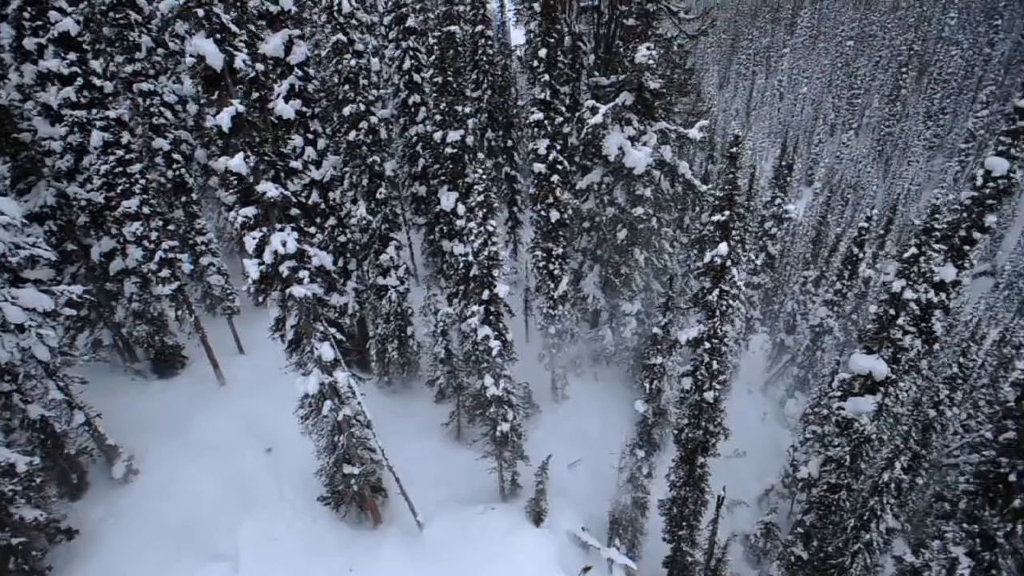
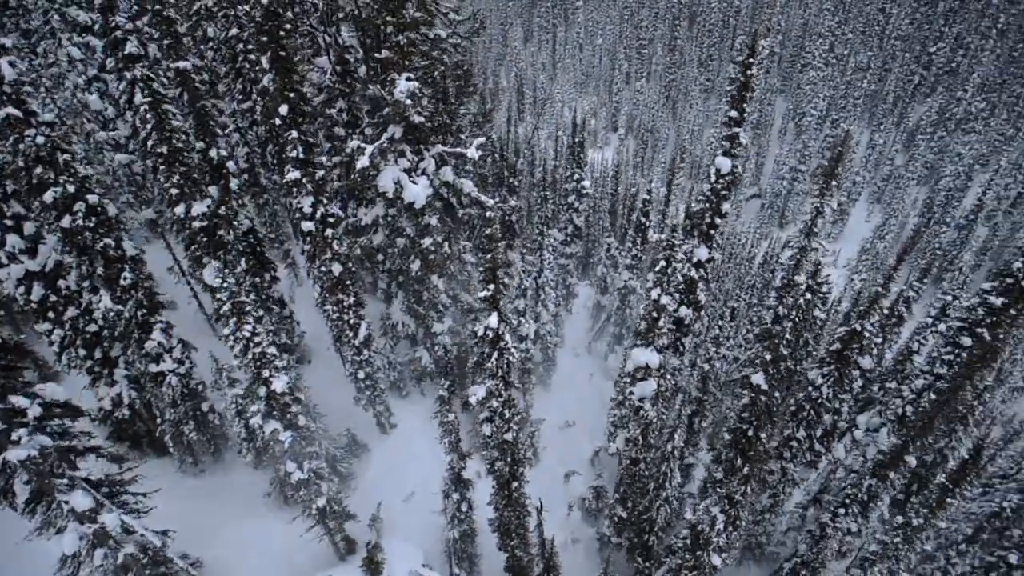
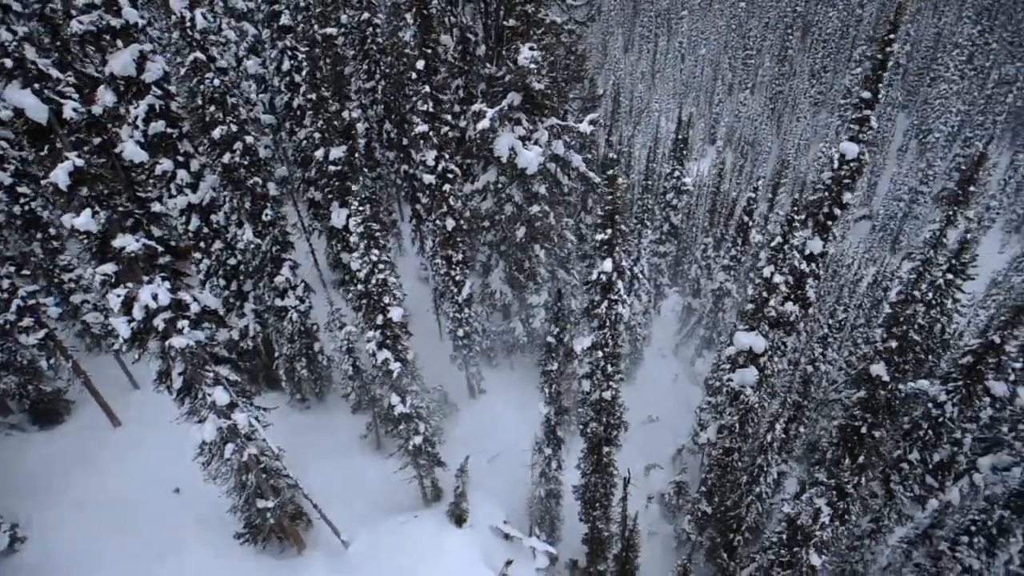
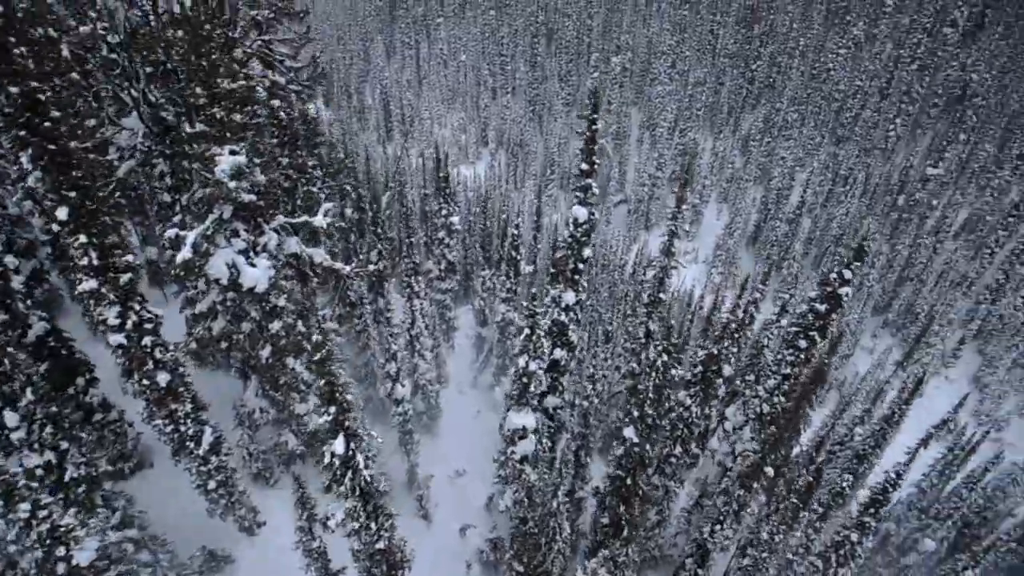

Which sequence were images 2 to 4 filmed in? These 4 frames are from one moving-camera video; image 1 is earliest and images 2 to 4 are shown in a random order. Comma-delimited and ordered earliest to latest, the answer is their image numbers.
3, 2, 4
